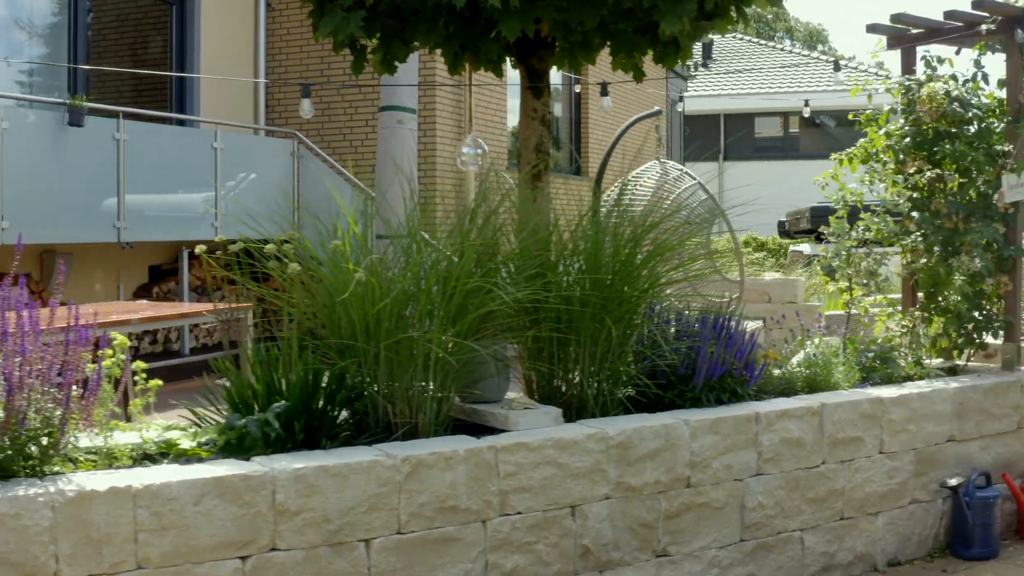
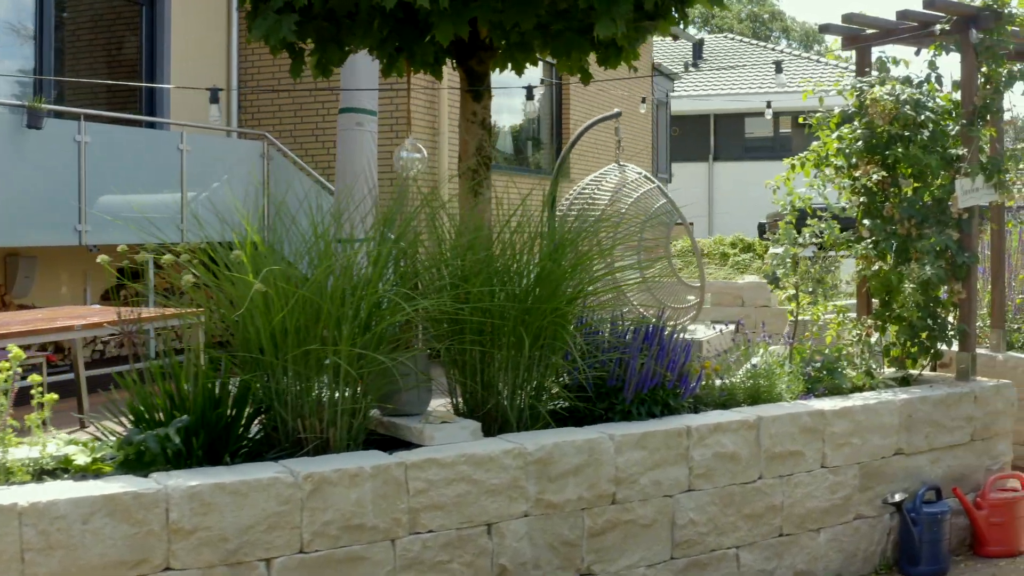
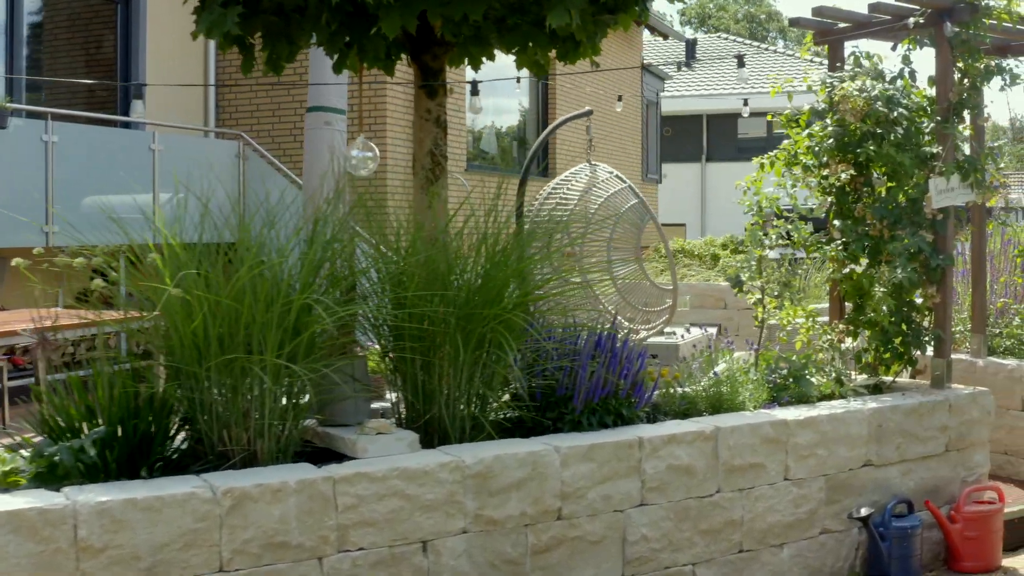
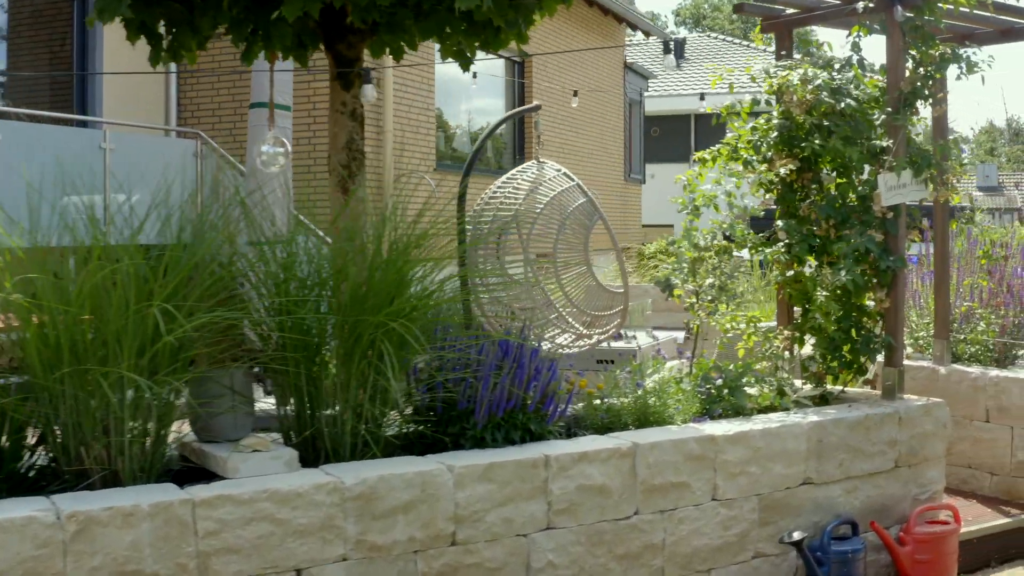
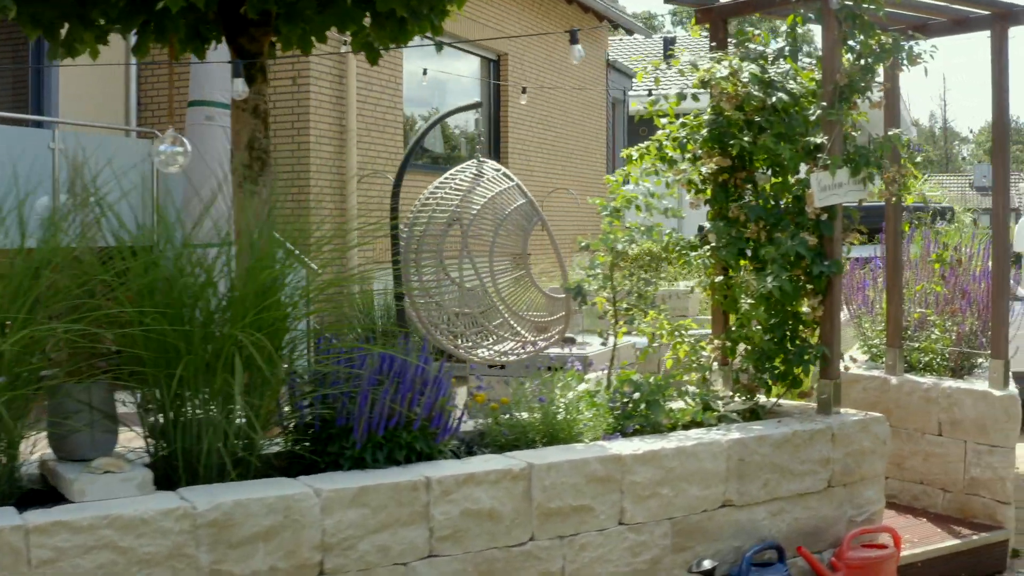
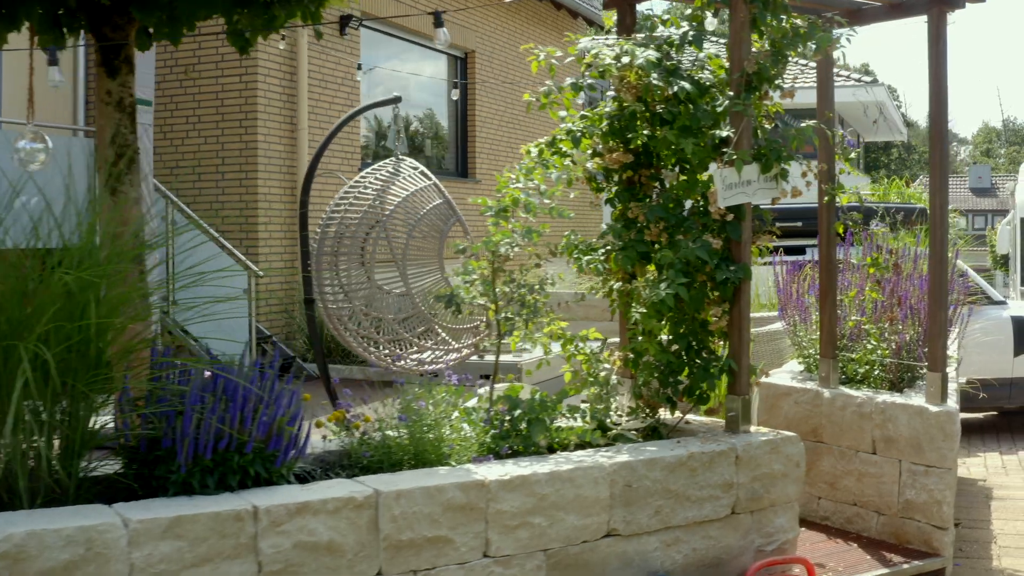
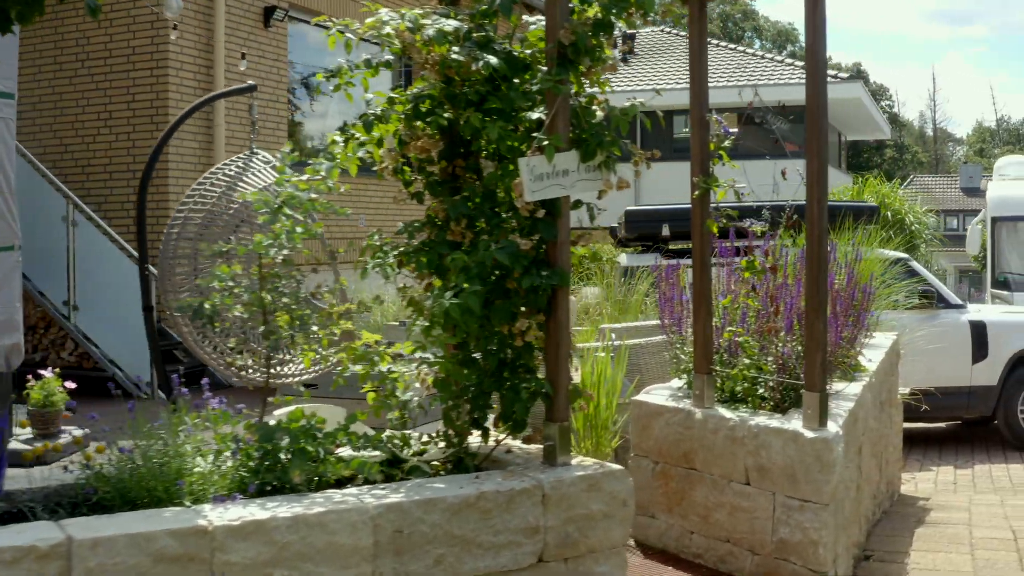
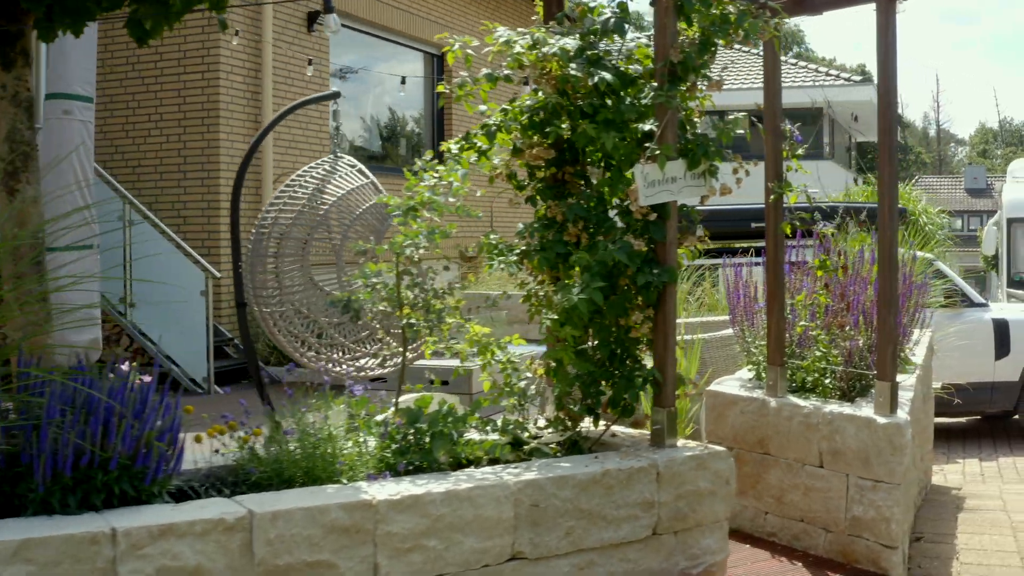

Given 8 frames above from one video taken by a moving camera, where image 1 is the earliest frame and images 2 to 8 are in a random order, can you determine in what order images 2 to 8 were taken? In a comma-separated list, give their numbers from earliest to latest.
2, 3, 4, 5, 6, 8, 7
